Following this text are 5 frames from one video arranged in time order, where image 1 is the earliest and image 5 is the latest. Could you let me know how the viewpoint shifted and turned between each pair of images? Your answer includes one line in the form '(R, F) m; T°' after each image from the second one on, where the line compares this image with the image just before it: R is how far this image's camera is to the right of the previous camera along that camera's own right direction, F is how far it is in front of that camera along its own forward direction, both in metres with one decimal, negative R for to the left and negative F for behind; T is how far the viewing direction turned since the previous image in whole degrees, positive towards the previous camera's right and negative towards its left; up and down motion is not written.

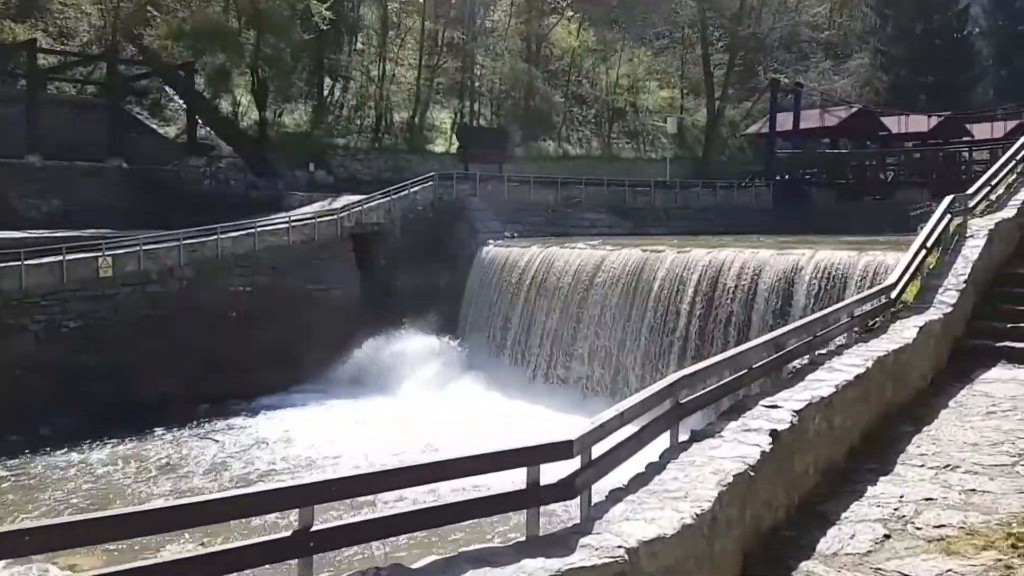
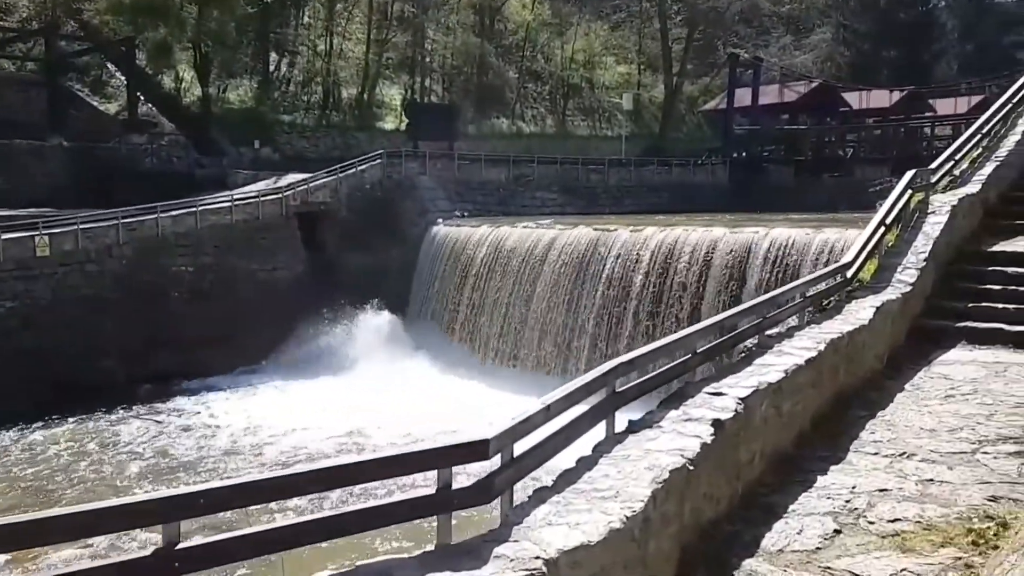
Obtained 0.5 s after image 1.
(+0.1, +0.4) m; +2°
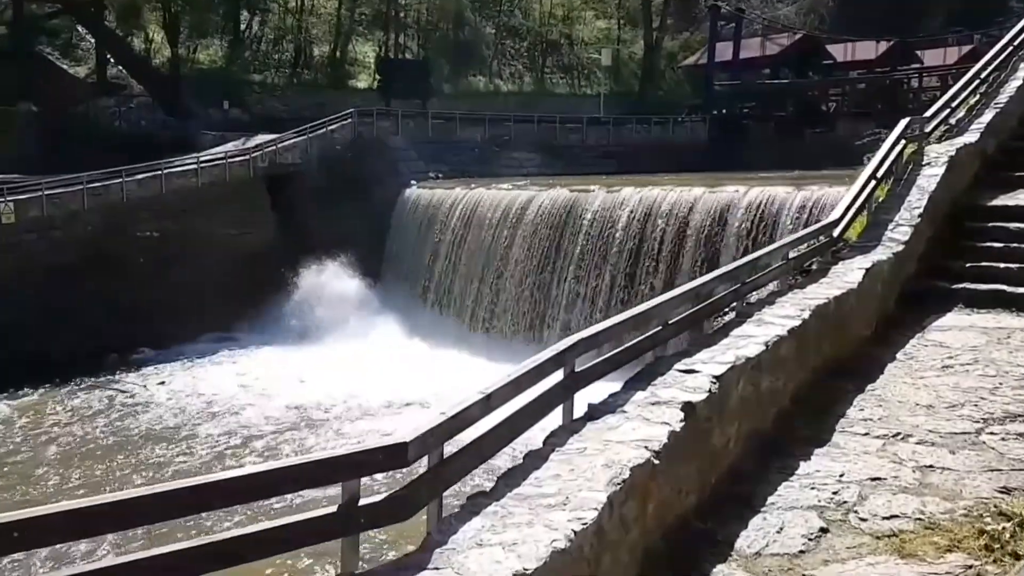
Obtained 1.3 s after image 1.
(+0.2, +0.6) m; +1°
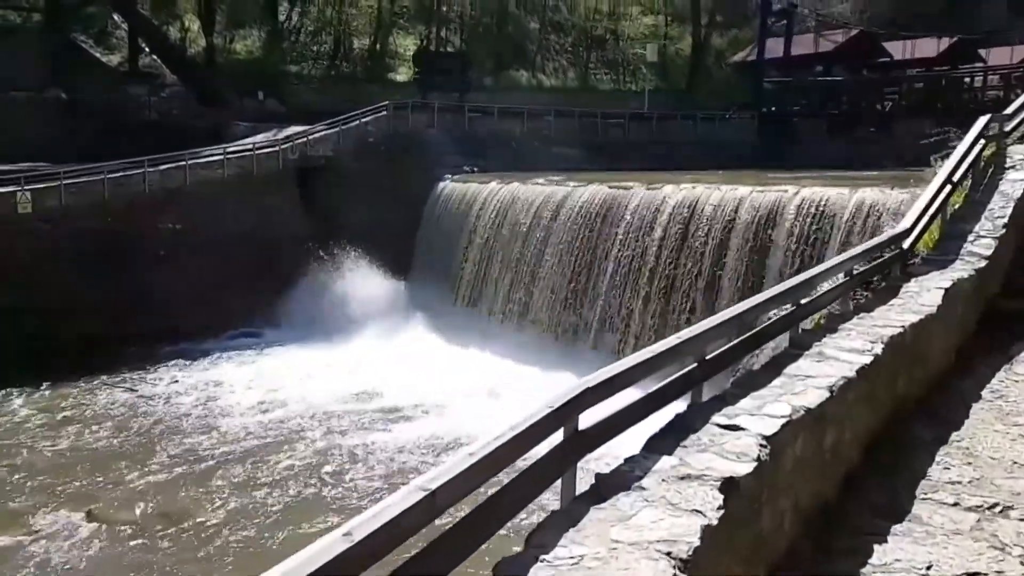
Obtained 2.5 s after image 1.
(+0.1, +0.8) m; -2°
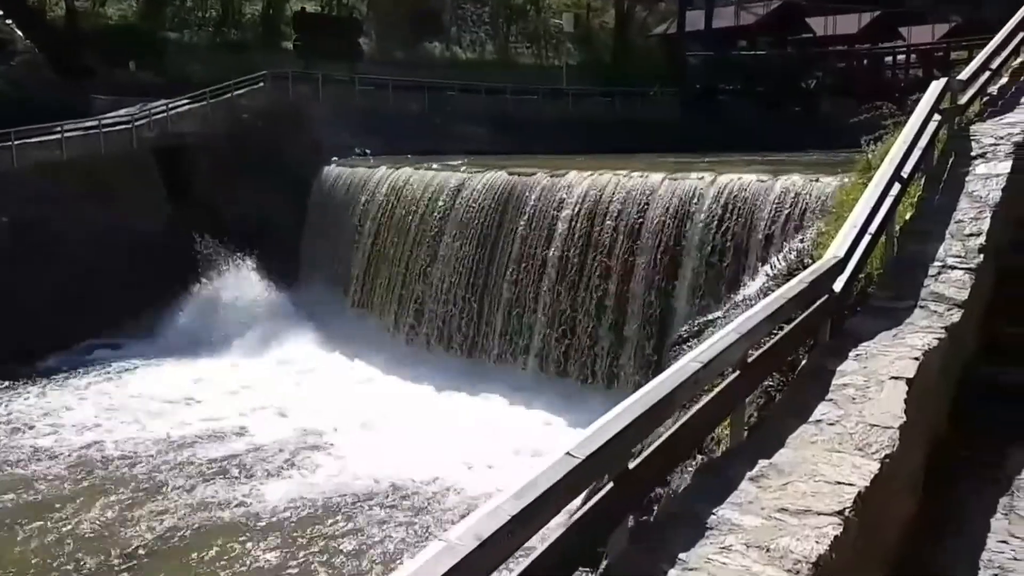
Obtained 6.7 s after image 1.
(+0.7, +1.9) m; +3°
